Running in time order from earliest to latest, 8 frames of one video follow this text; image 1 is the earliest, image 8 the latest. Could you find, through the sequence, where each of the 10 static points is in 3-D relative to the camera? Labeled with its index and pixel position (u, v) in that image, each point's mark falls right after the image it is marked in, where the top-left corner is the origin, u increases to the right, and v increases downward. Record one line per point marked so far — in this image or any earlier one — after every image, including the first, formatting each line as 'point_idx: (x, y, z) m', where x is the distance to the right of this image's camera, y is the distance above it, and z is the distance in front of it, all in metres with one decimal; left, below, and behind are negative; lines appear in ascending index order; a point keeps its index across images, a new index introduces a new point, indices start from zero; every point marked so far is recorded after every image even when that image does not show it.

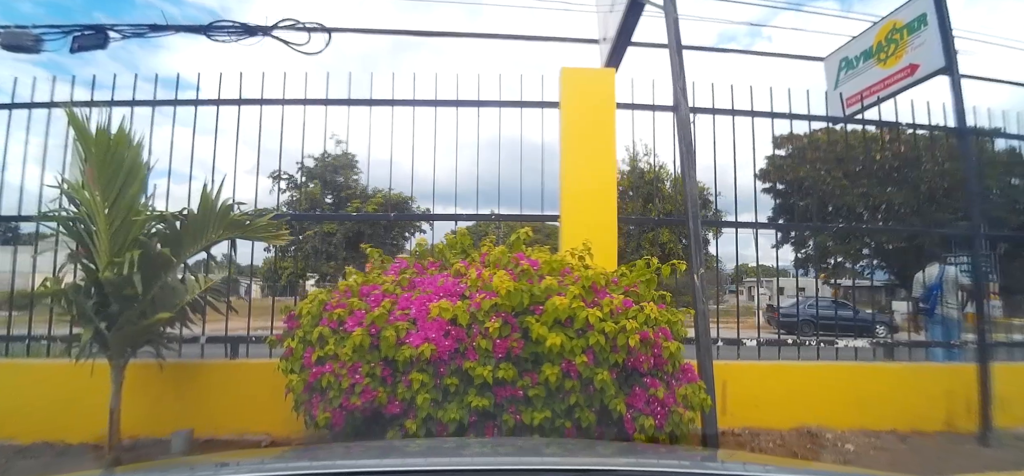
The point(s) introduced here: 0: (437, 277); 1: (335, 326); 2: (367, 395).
0: (-0.6, -0.3, +3.9) m
1: (-1.1, -0.5, +3.7) m
2: (-0.9, -0.8, +3.5) m
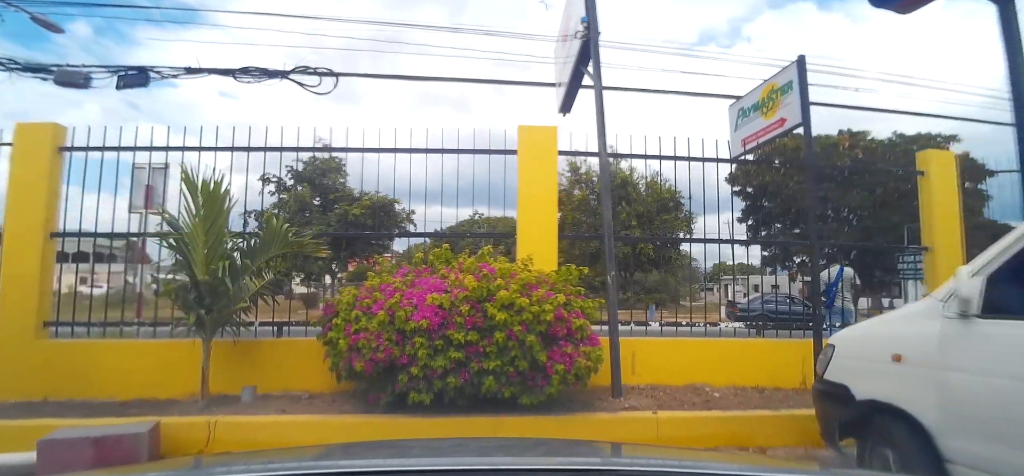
0: (-0.8, -0.4, +4.9) m
1: (-1.4, -0.6, +4.8) m
2: (-1.1, -0.9, +4.5) m
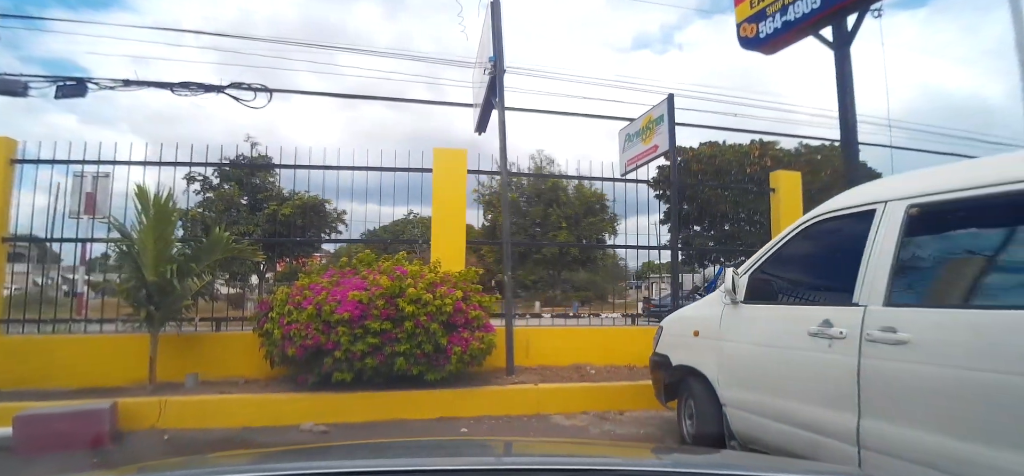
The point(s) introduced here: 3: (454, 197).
0: (-1.7, -0.4, +5.6) m
1: (-2.2, -0.7, +5.4) m
2: (-2.0, -1.0, +5.1) m
3: (-0.8, +0.5, +6.8) m
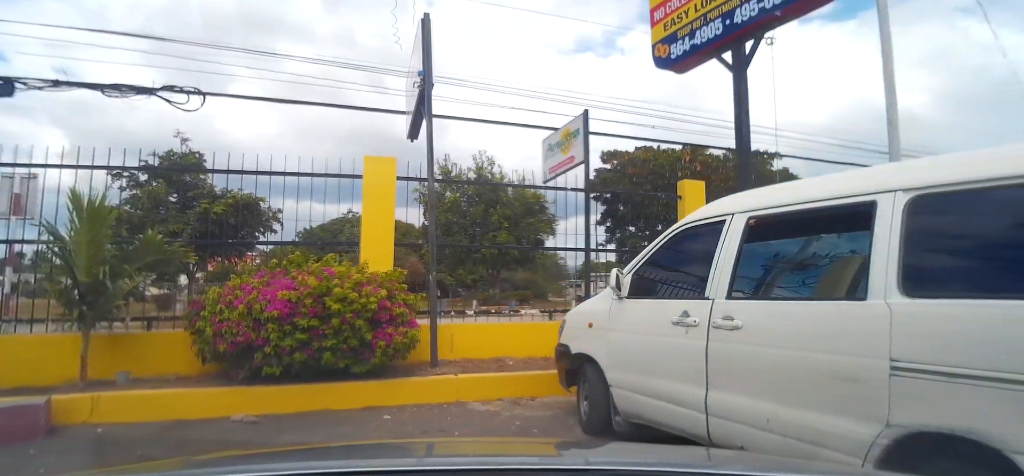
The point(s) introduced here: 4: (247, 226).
0: (-2.6, -0.5, +5.8) m
1: (-3.0, -0.7, +5.5) m
2: (-2.7, -1.0, +5.3) m
3: (-1.7, +0.5, +7.1) m
4: (-3.7, +0.2, +7.2) m
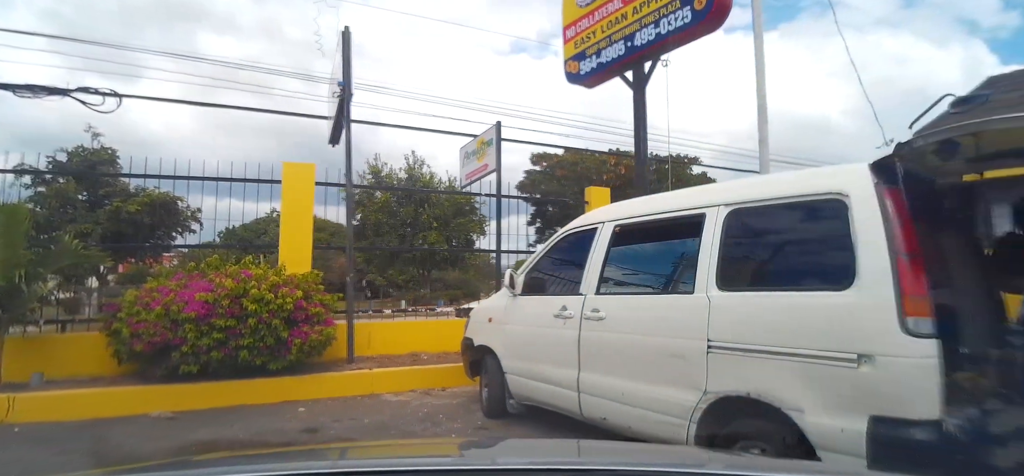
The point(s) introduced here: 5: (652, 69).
0: (-3.5, -0.5, +5.9) m
1: (-4.0, -0.7, +5.6) m
2: (-3.7, -1.0, +5.4) m
3: (-2.9, +0.4, +7.3) m
4: (-4.9, +0.1, +7.2) m
5: (+2.3, +2.8, +8.4) m
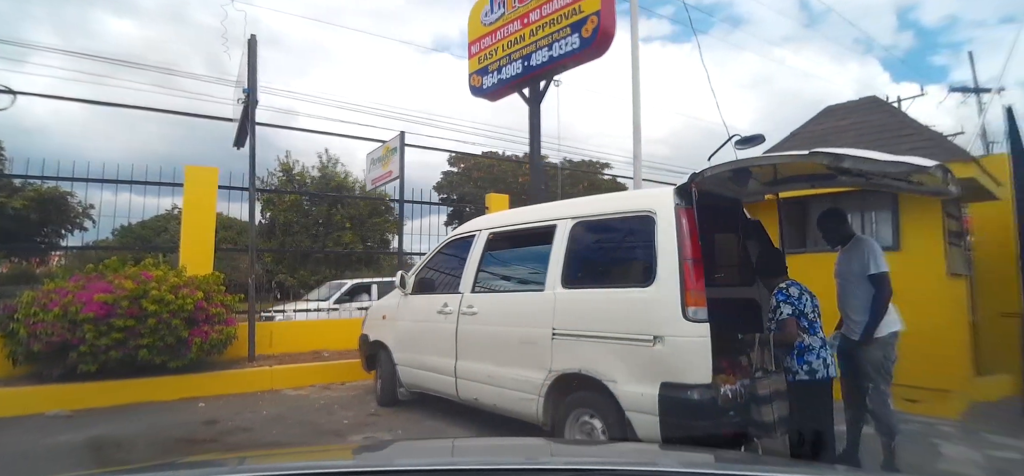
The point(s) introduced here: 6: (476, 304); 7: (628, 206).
0: (-4.8, -0.5, +5.9) m
1: (-5.2, -0.8, +5.5) m
2: (-4.8, -1.1, +5.4) m
3: (-4.3, +0.4, +7.4) m
4: (-6.3, +0.1, +7.0) m
5: (+0.6, +2.7, +9.3) m
6: (-0.3, -0.6, +4.5) m
7: (+0.8, +0.2, +3.8) m
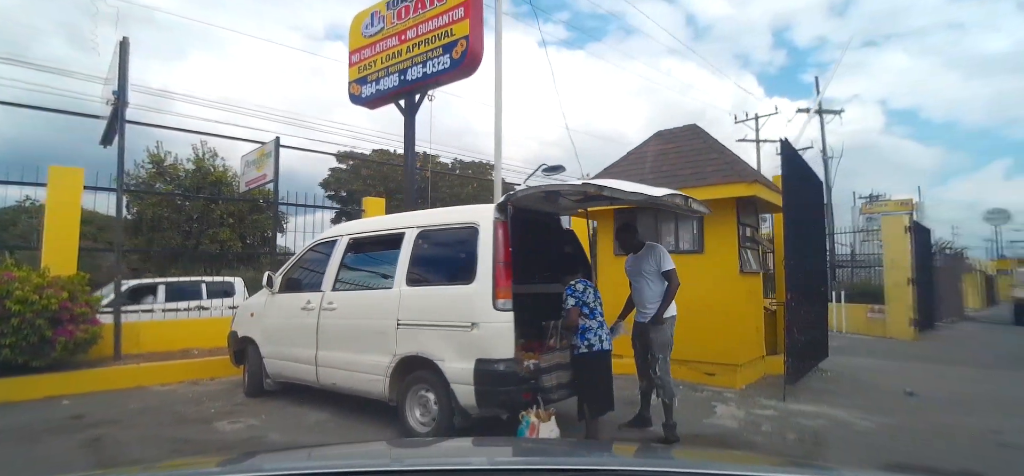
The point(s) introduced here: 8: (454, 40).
0: (-6.4, -0.6, +5.7) m
1: (-6.7, -0.8, +5.3) m
2: (-6.4, -1.1, +5.2) m
3: (-6.3, +0.4, +7.3) m
4: (-8.1, +0.1, +6.5) m
5: (-1.8, +2.7, +10.1) m
6: (-1.8, -0.6, +5.2) m
7: (-0.5, +0.2, +4.7) m
8: (-1.1, +3.6, +9.5) m
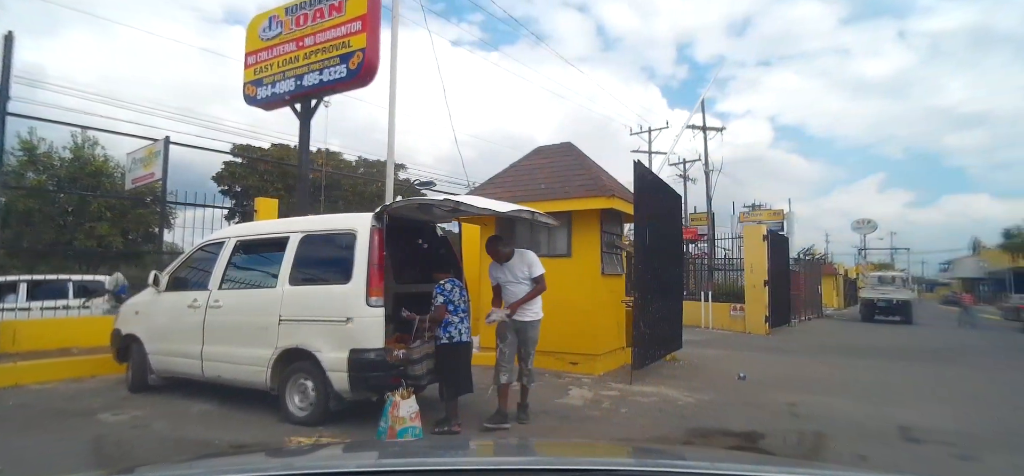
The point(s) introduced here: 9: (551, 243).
0: (-7.9, -0.5, +5.4) m
1: (-8.1, -0.8, +4.9) m
2: (-7.8, -1.1, +4.9) m
3: (-8.0, +0.4, +7.0) m
4: (-9.6, +0.2, +5.8) m
5: (-3.9, +2.6, +10.5) m
6: (-3.2, -0.7, +5.6) m
7: (-1.8, +0.1, +5.4) m
8: (-3.1, +3.6, +10.0) m
9: (+0.8, -0.1, +10.5) m
